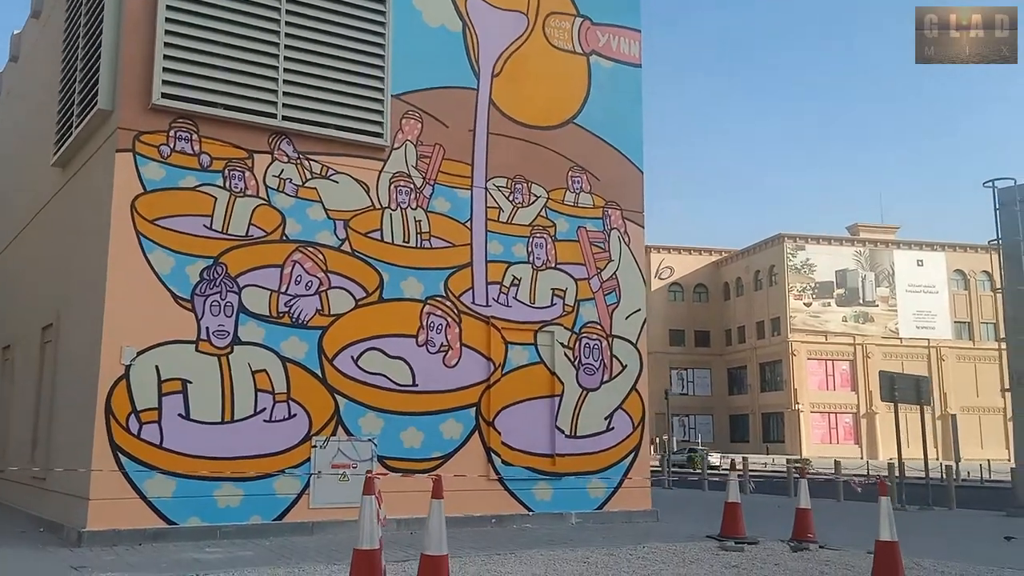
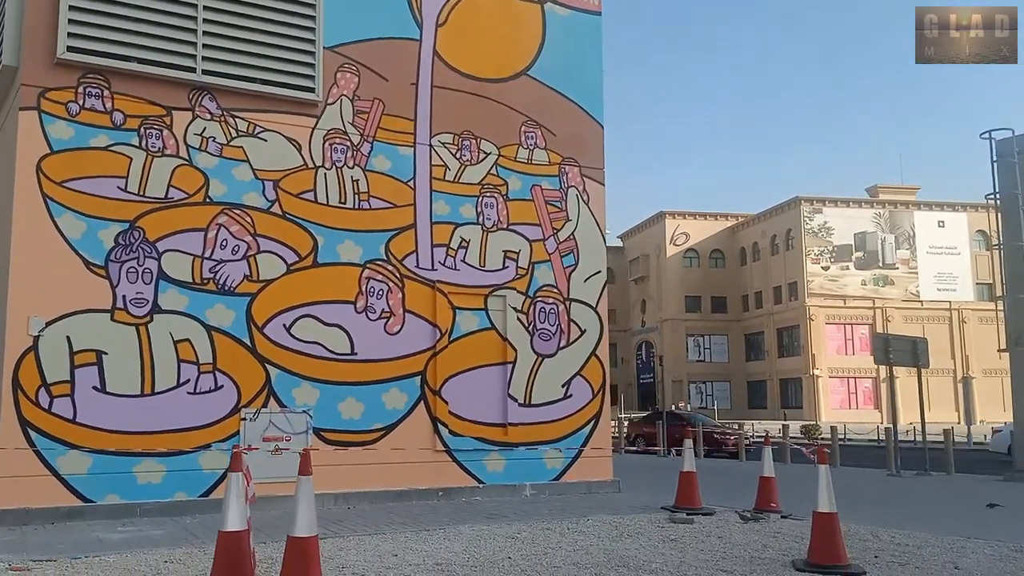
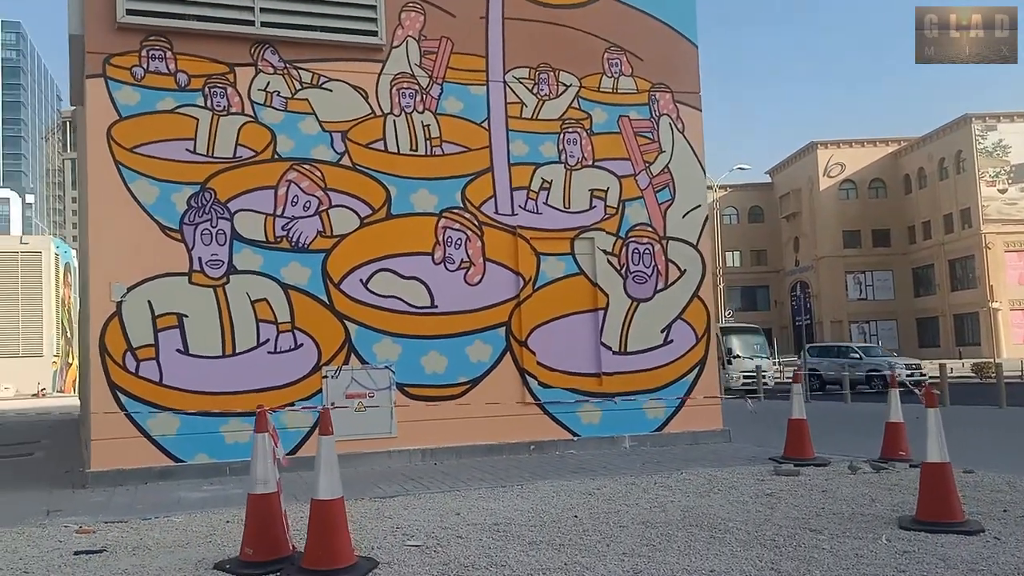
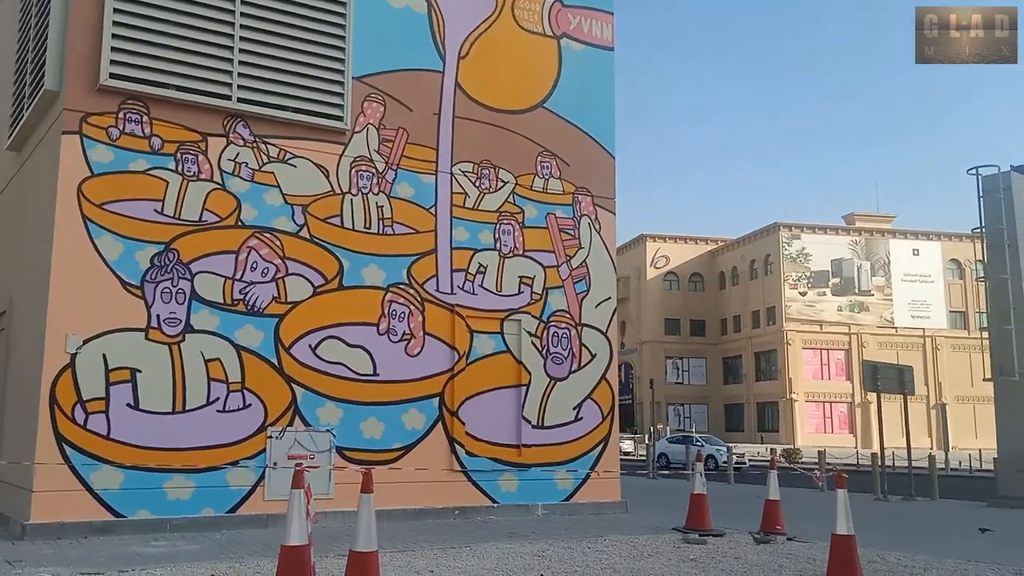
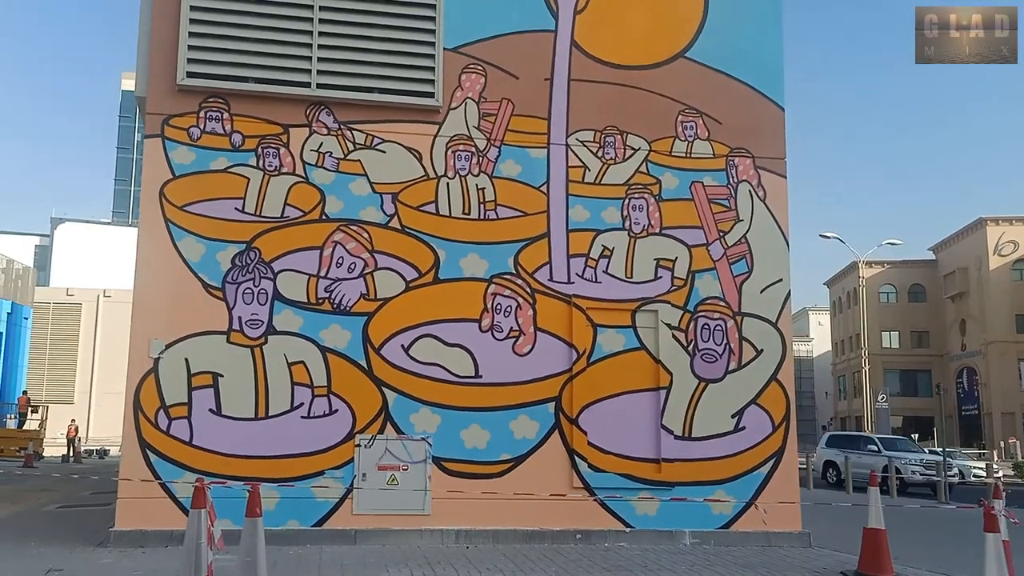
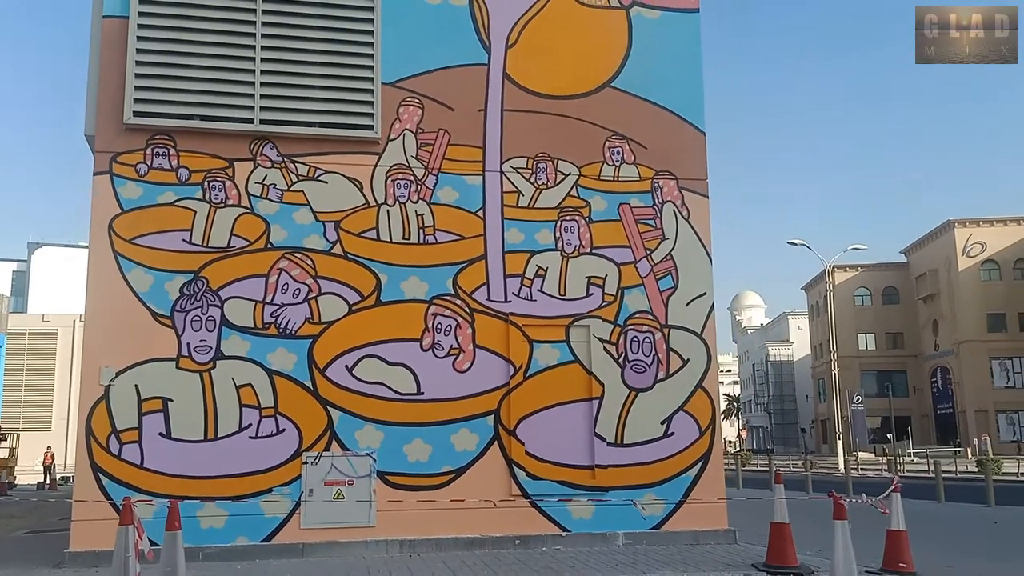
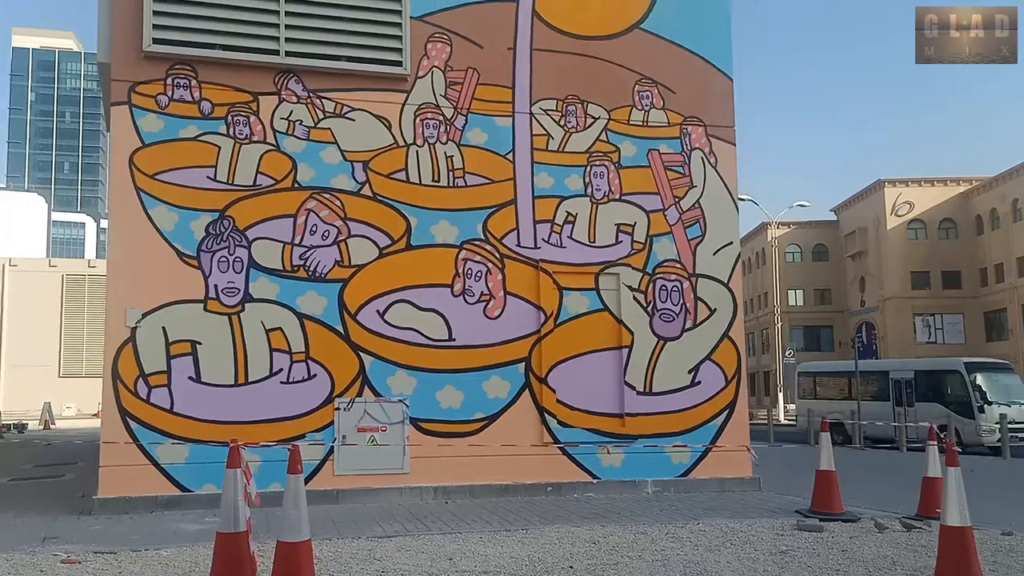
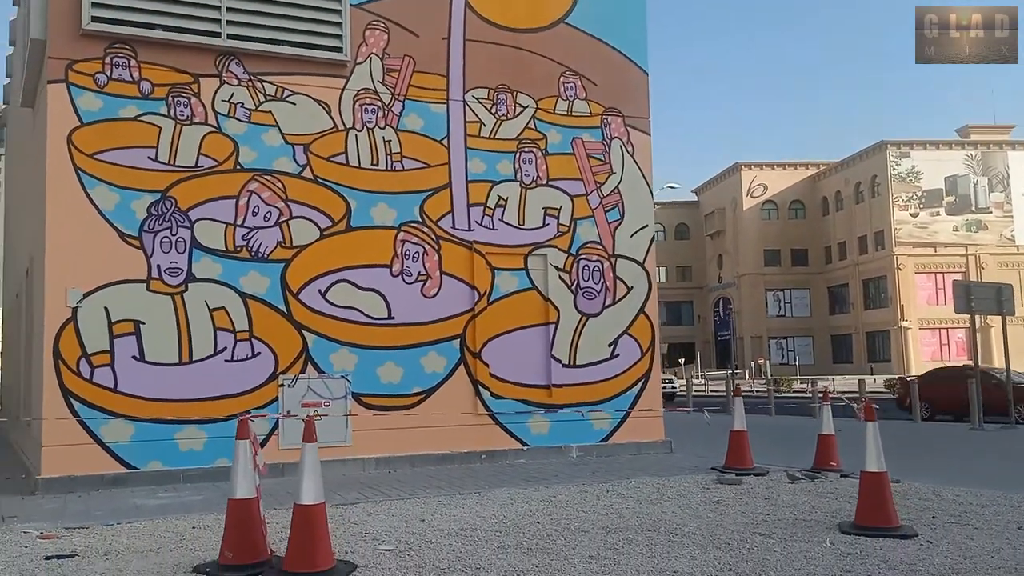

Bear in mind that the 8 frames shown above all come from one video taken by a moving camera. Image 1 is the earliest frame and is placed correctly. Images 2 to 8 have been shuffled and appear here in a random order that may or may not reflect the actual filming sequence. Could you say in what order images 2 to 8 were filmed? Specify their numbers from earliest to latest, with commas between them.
4, 2, 8, 3, 7, 5, 6
